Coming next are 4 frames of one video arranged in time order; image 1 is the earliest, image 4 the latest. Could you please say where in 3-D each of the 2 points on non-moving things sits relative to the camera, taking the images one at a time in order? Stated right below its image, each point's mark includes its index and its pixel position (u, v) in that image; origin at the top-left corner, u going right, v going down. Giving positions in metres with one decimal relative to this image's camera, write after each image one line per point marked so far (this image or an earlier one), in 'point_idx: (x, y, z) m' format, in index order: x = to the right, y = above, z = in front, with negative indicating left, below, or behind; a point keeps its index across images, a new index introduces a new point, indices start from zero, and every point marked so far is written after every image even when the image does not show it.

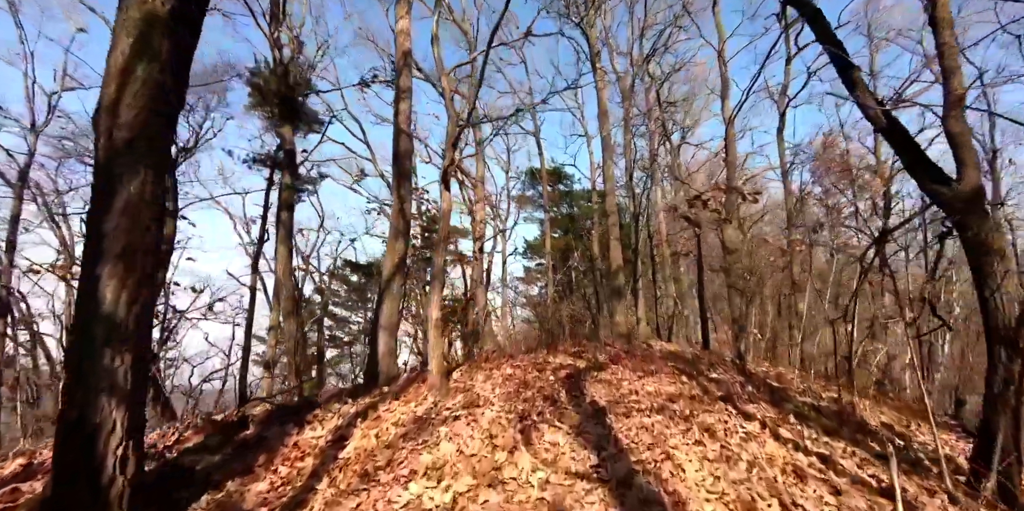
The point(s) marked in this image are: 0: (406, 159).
0: (-1.4, +1.2, +7.8) m
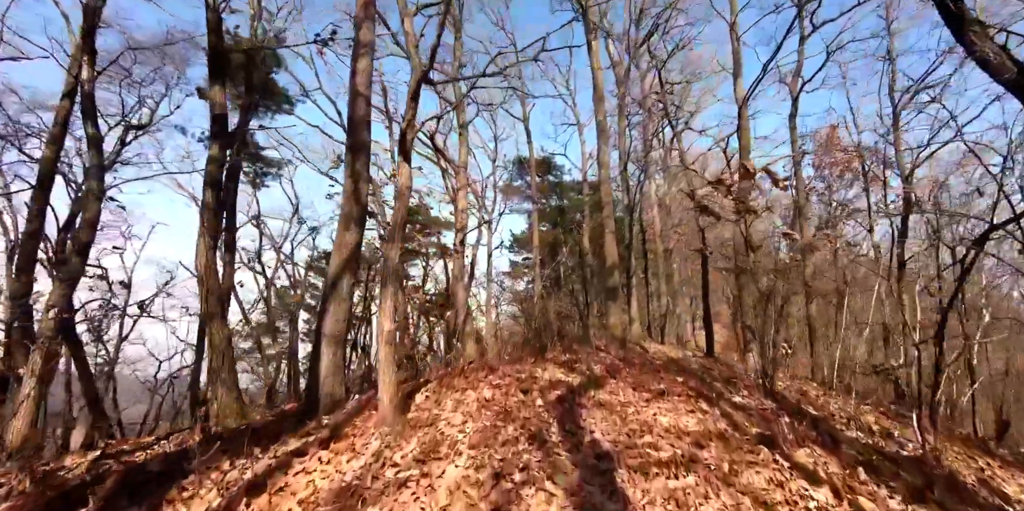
0: (-1.6, +1.3, +6.3) m
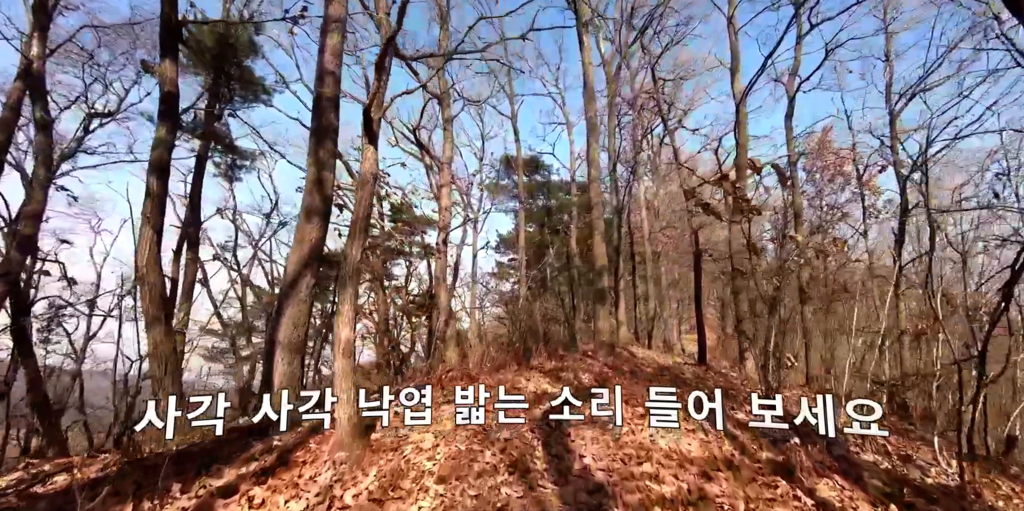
0: (-1.7, +1.4, +5.7) m
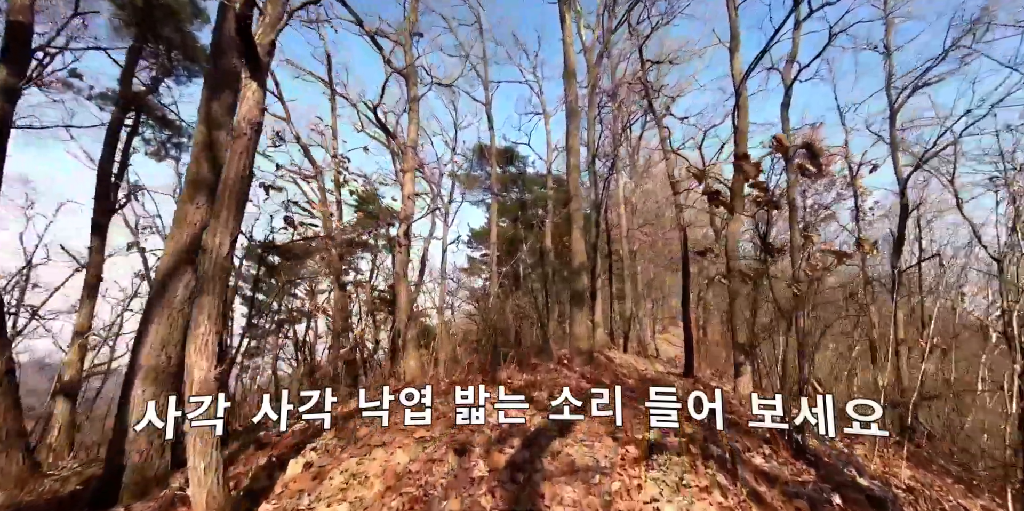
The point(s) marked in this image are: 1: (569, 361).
0: (-2.0, +1.4, +4.3) m
1: (+1.1, -2.0, +11.8) m
